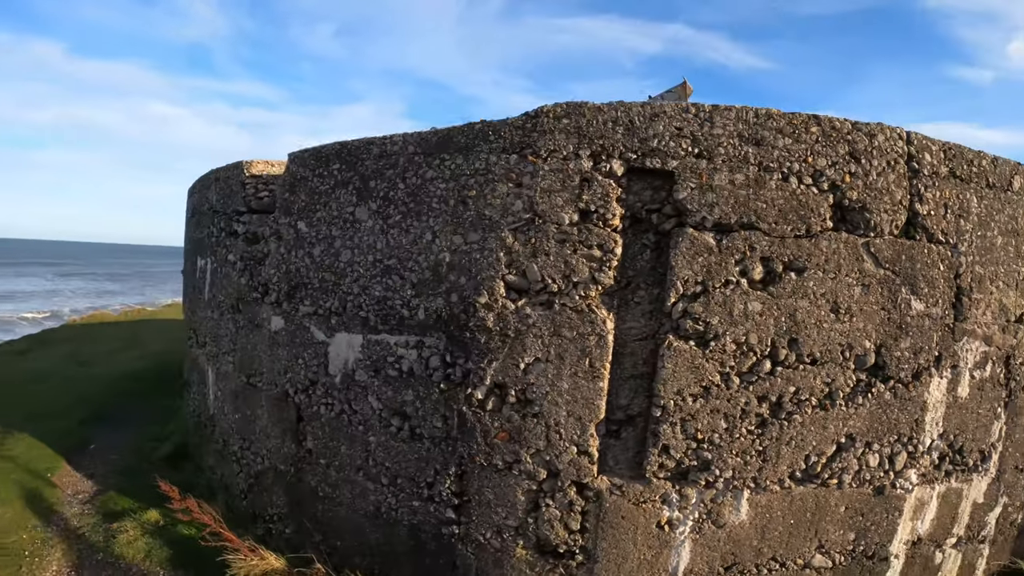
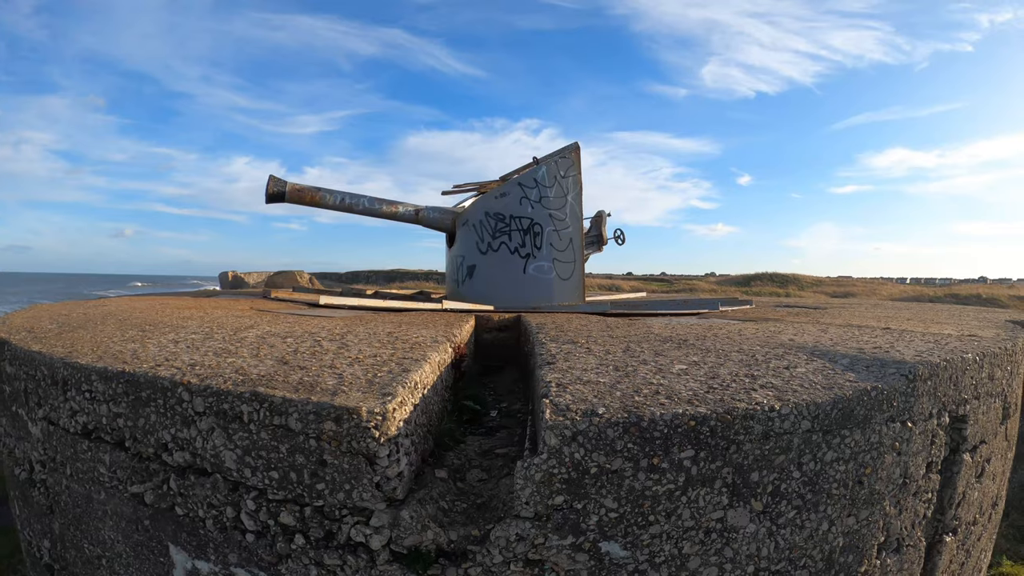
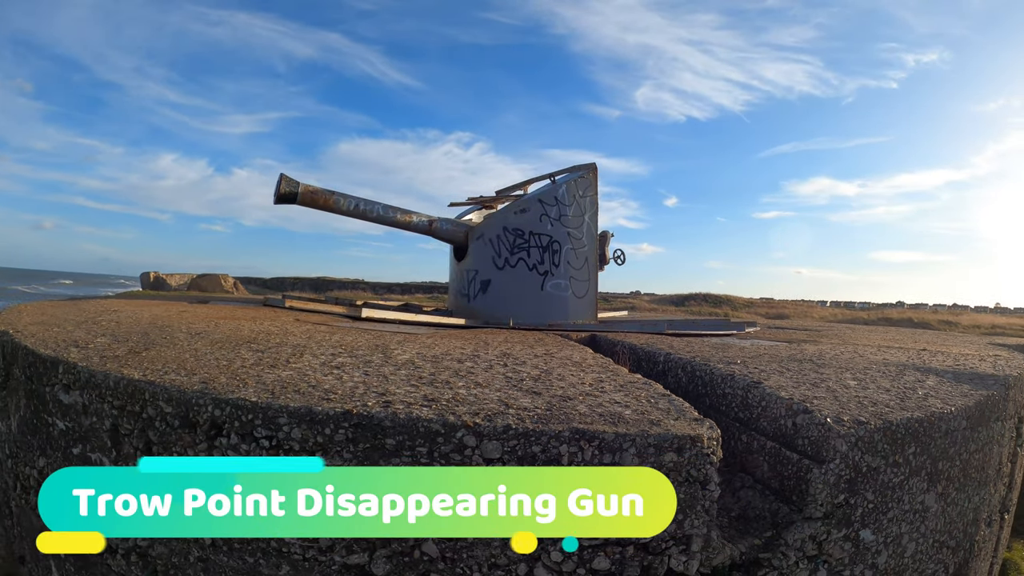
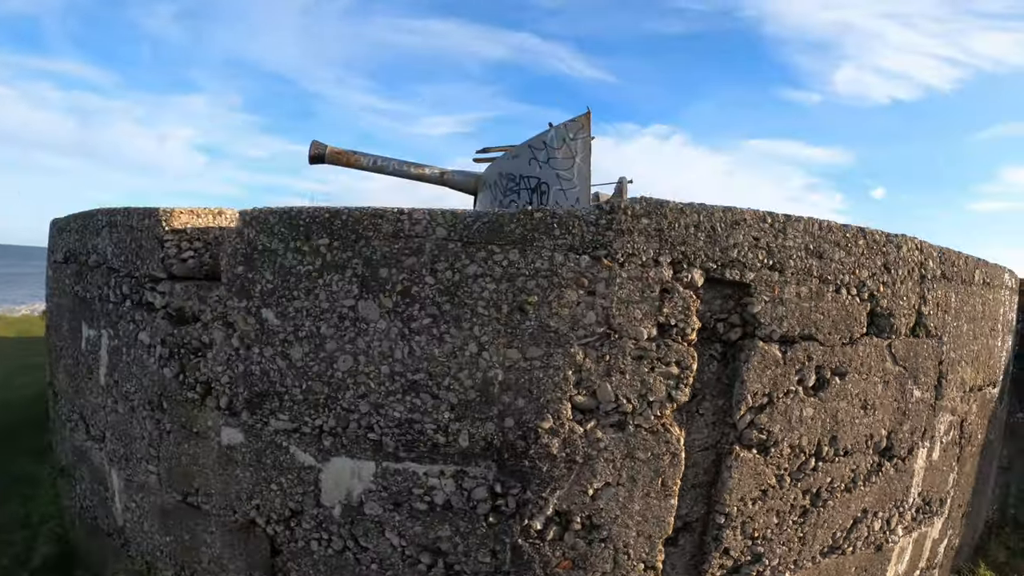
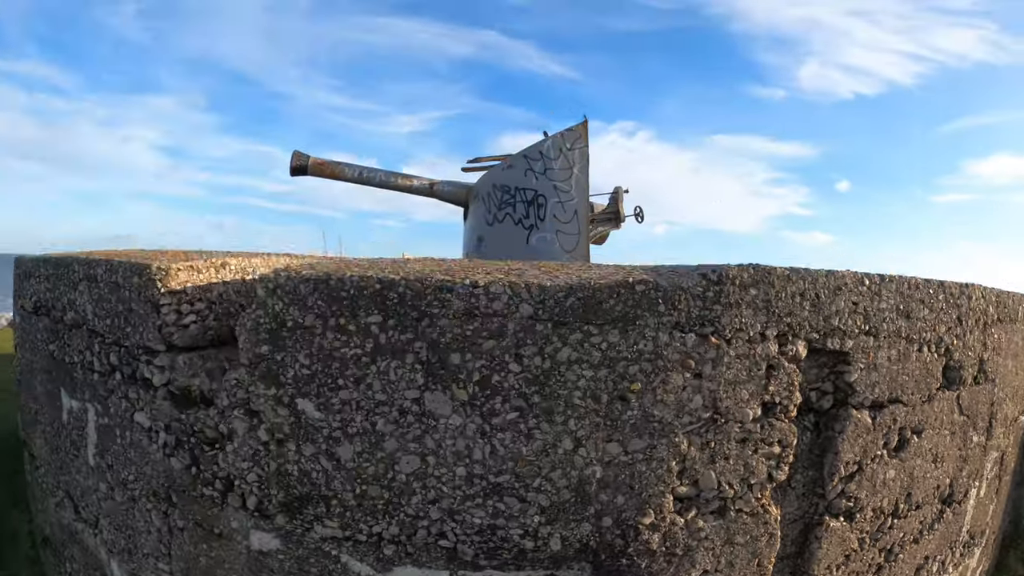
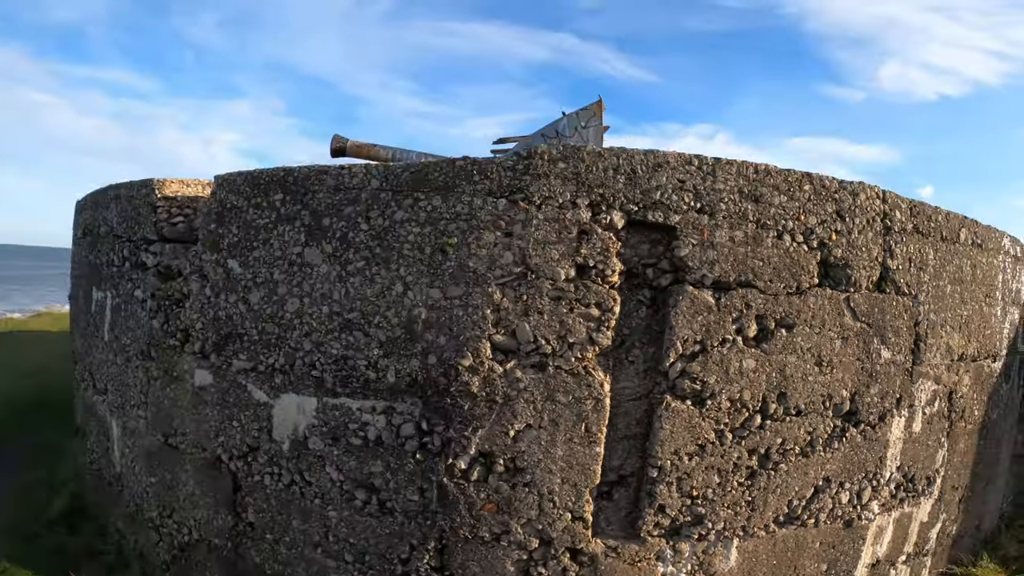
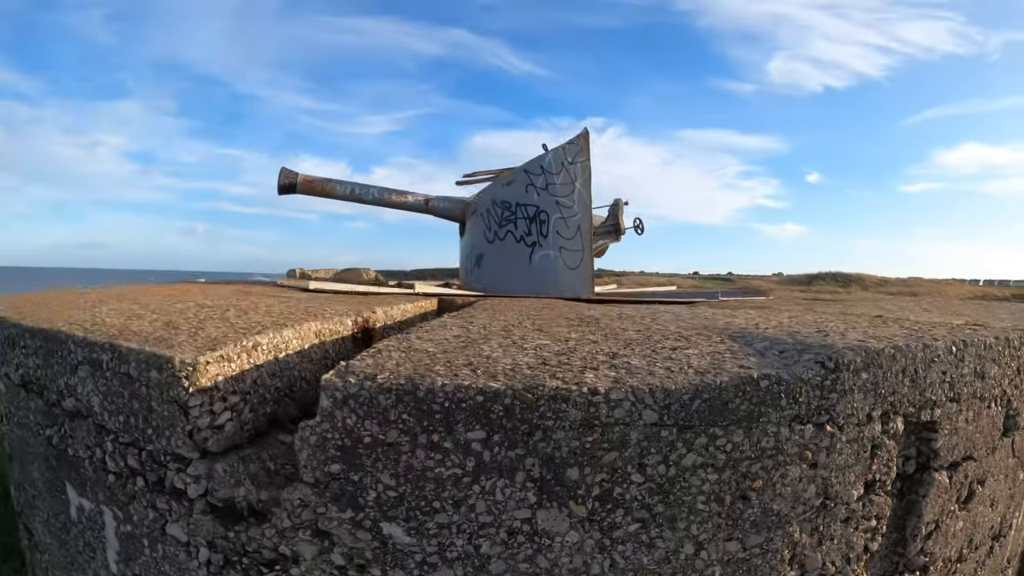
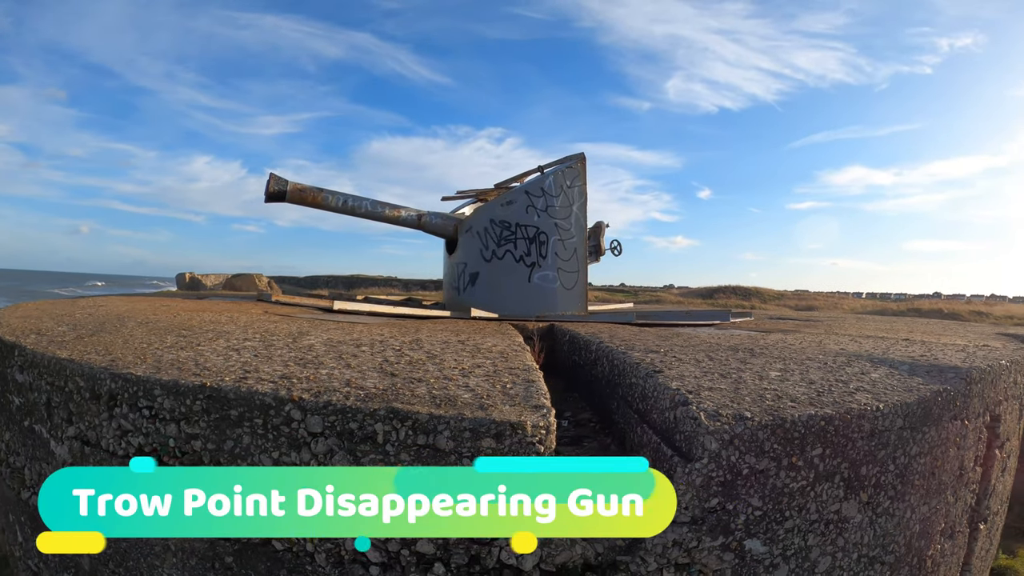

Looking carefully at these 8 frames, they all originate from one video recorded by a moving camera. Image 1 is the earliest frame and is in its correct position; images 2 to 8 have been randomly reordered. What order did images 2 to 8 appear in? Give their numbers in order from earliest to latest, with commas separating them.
6, 4, 5, 7, 2, 8, 3
